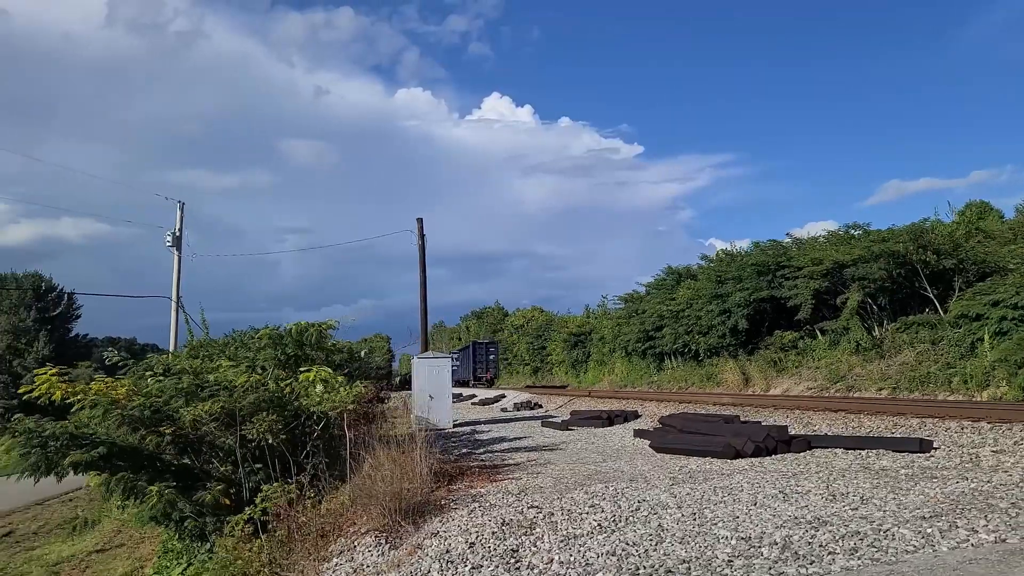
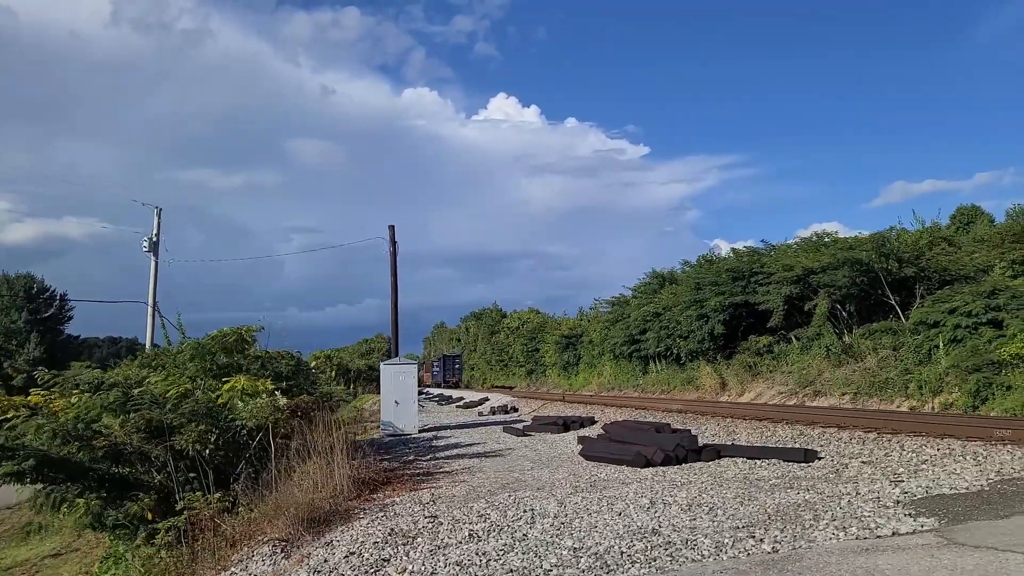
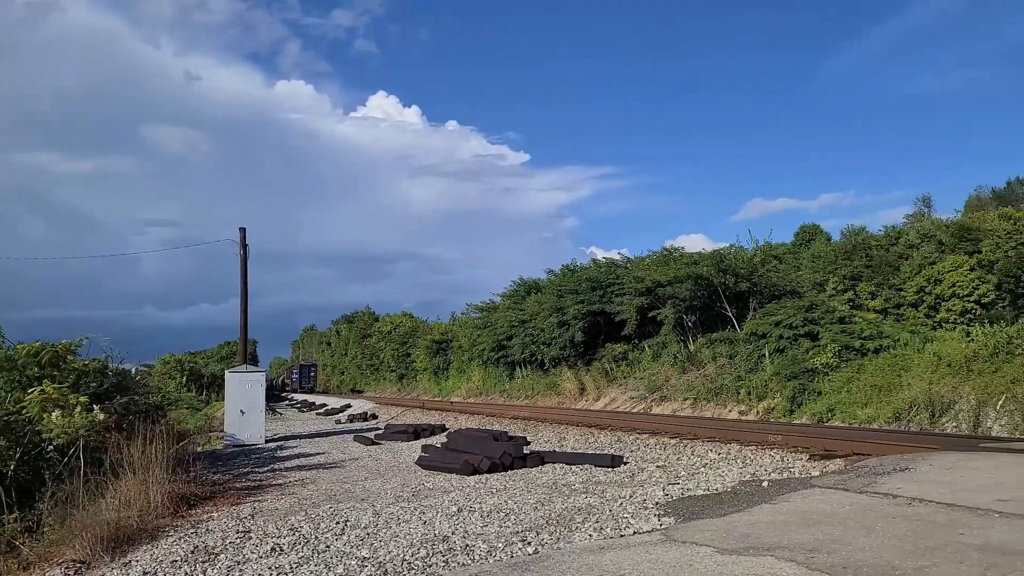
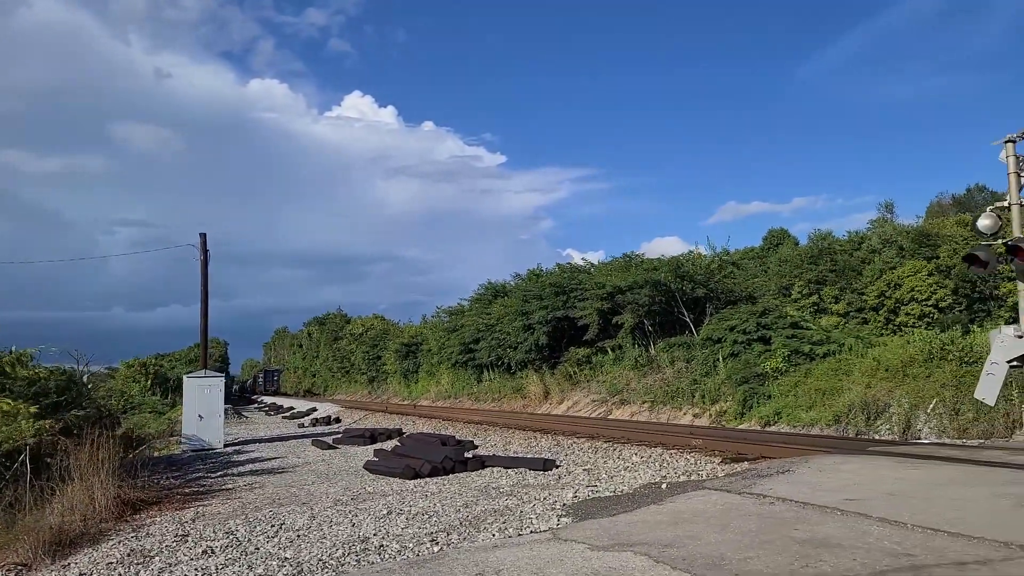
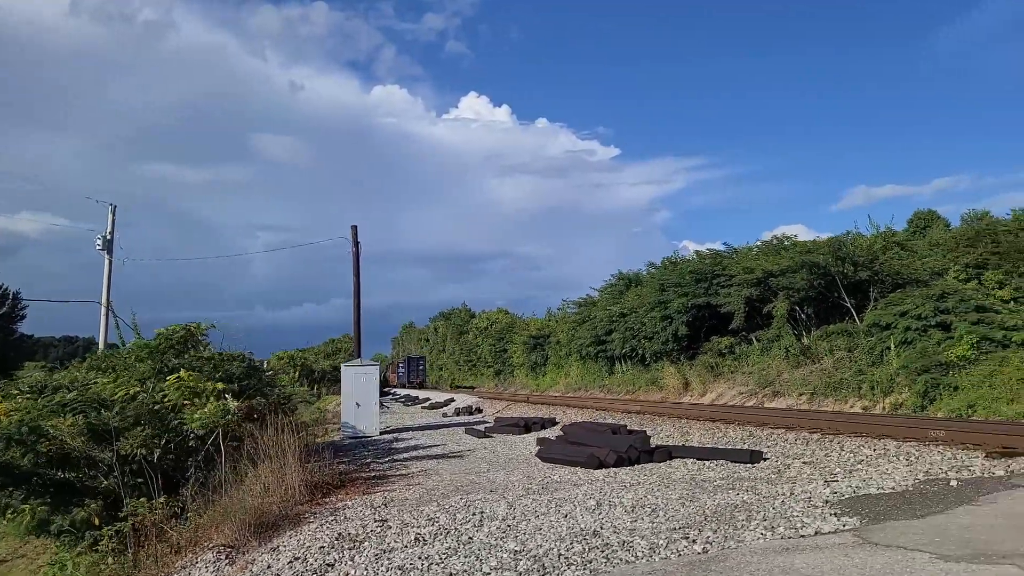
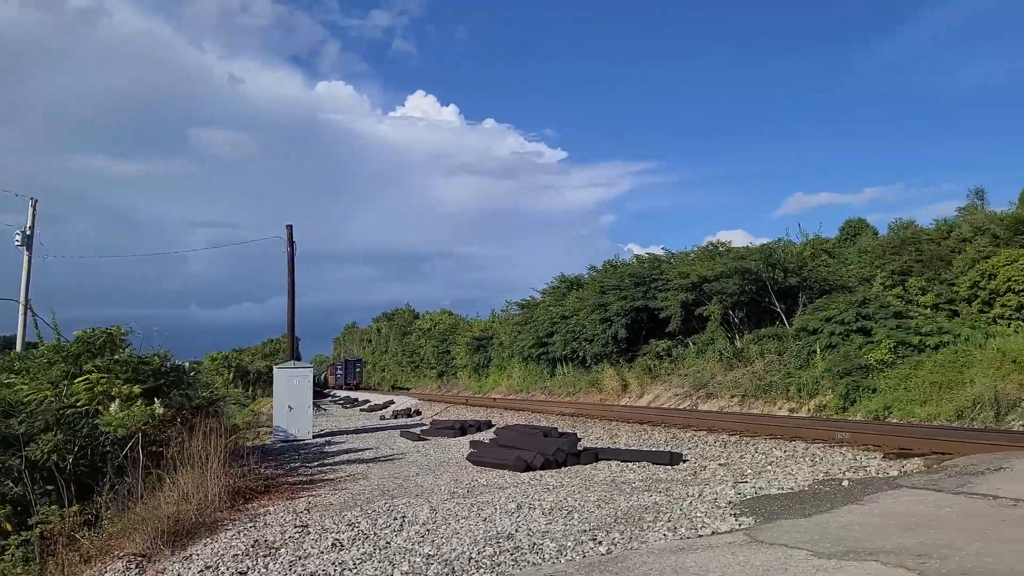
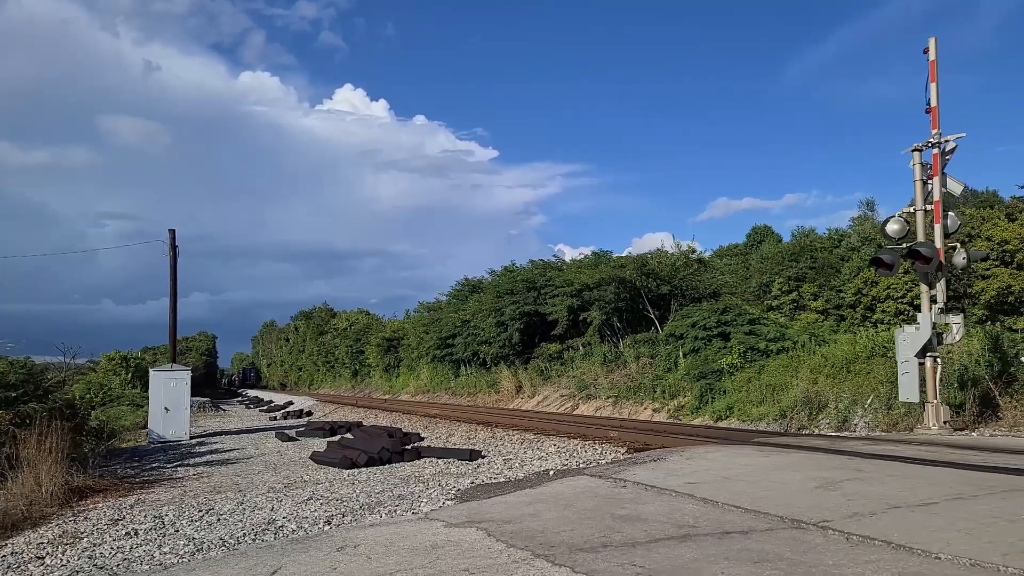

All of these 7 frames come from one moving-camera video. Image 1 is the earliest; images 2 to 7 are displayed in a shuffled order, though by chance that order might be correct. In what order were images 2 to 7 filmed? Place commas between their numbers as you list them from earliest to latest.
2, 5, 6, 3, 4, 7
